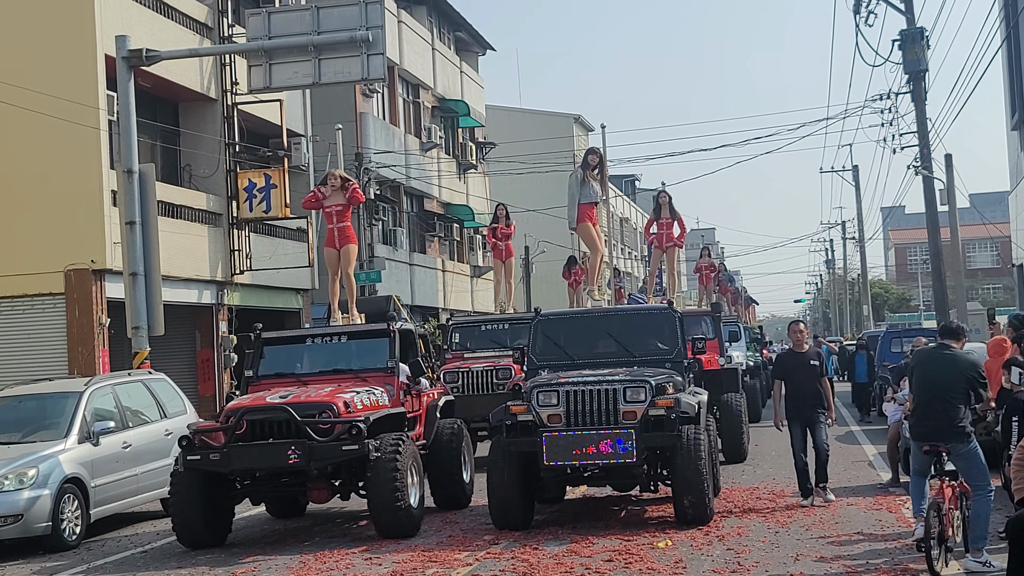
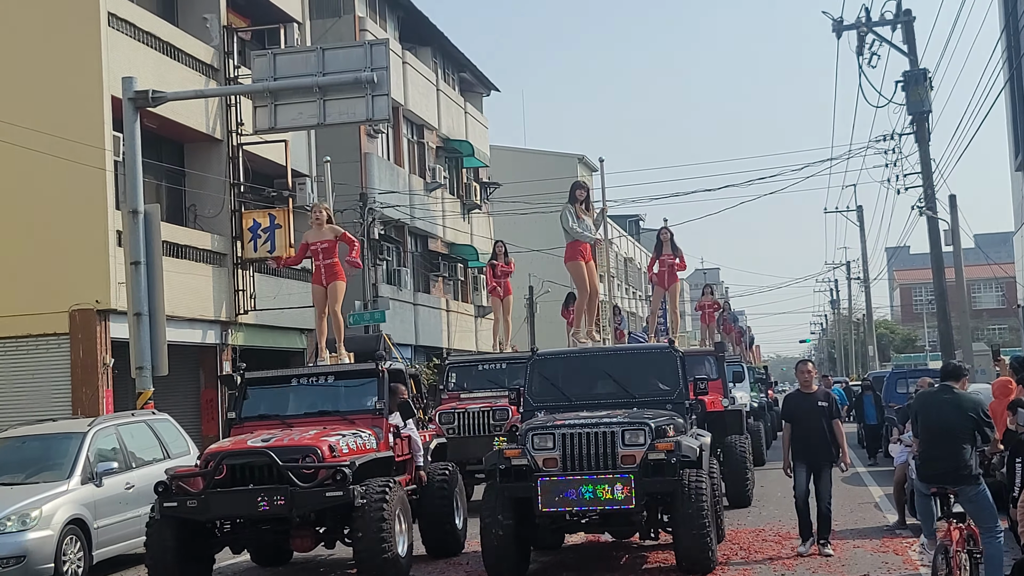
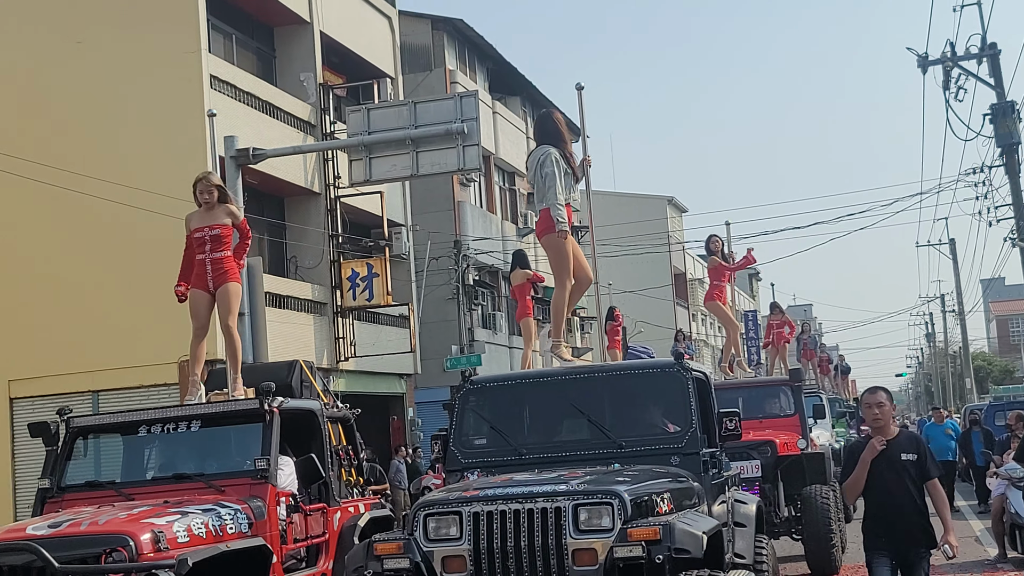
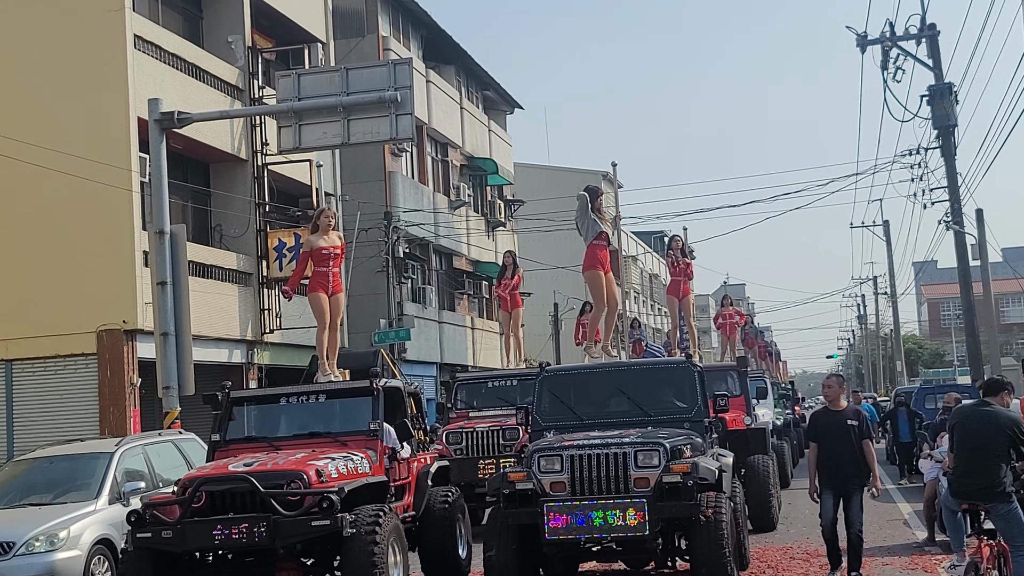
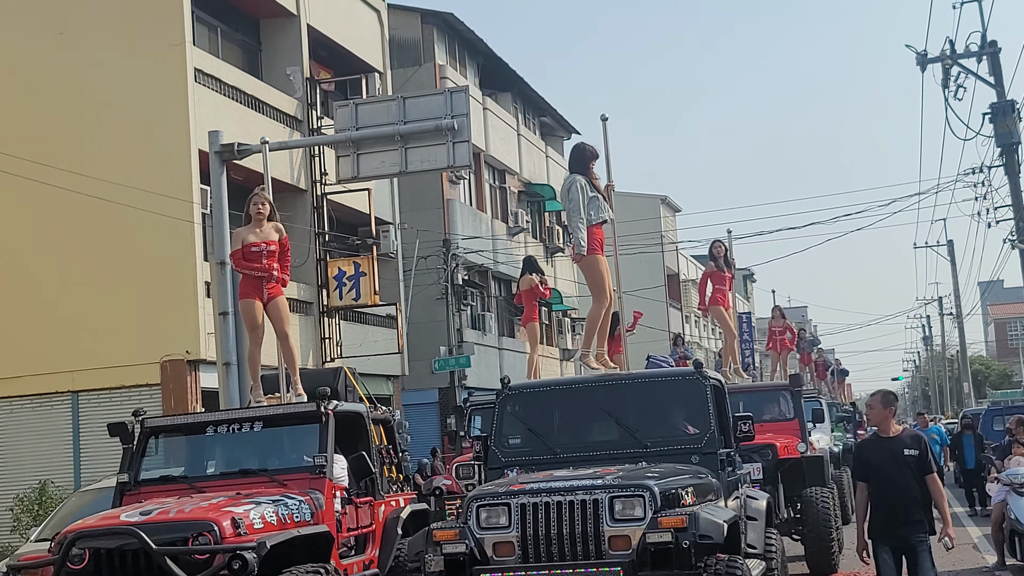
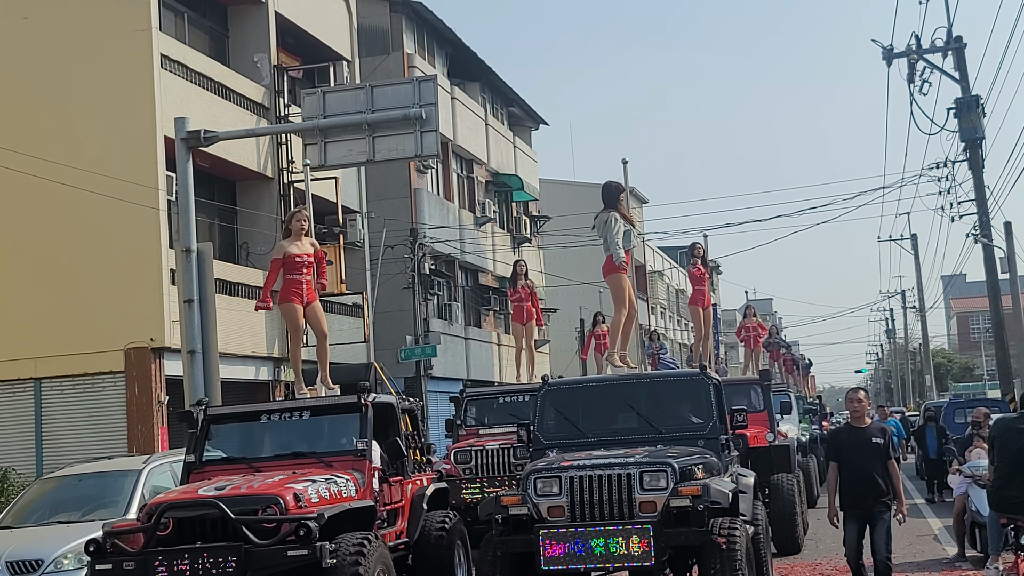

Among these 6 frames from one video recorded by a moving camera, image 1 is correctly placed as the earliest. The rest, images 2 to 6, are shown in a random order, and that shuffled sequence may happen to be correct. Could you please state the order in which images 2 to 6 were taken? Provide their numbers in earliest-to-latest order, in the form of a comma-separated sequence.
2, 4, 6, 5, 3
